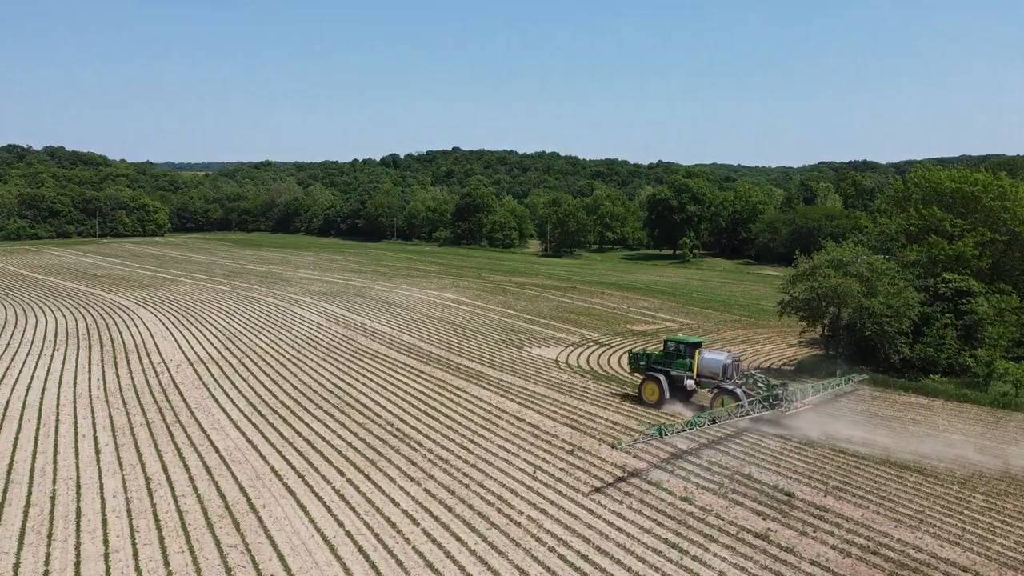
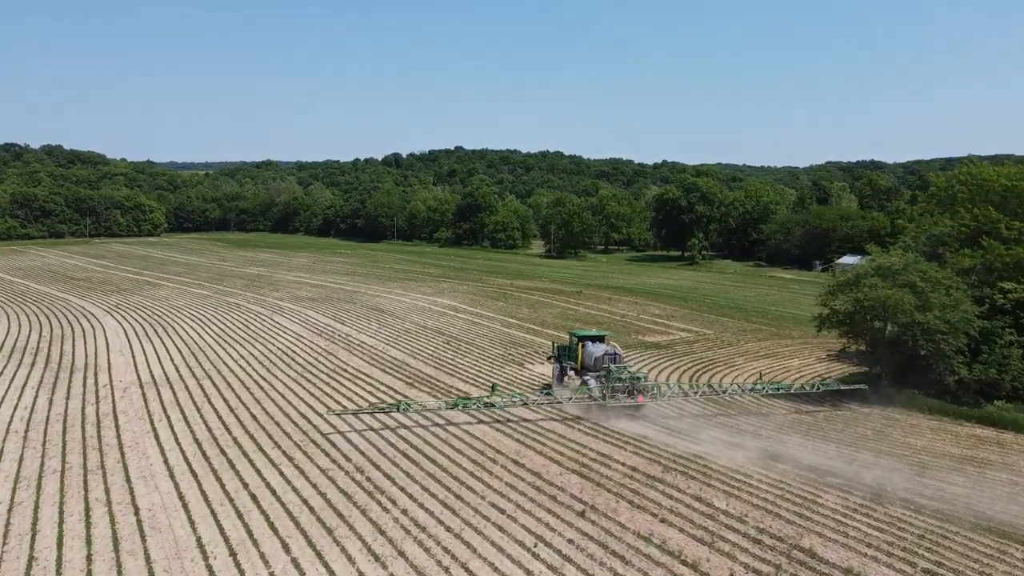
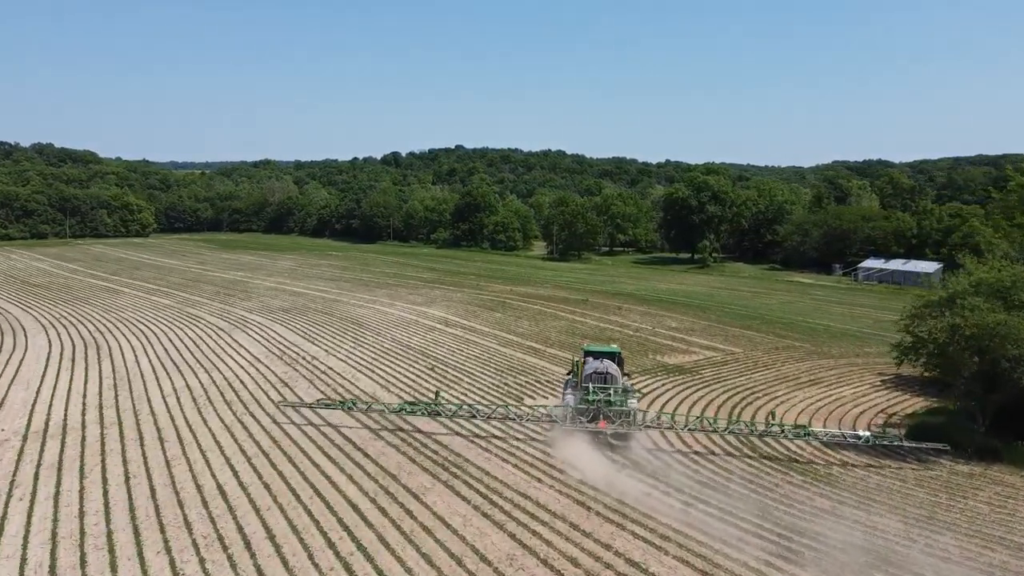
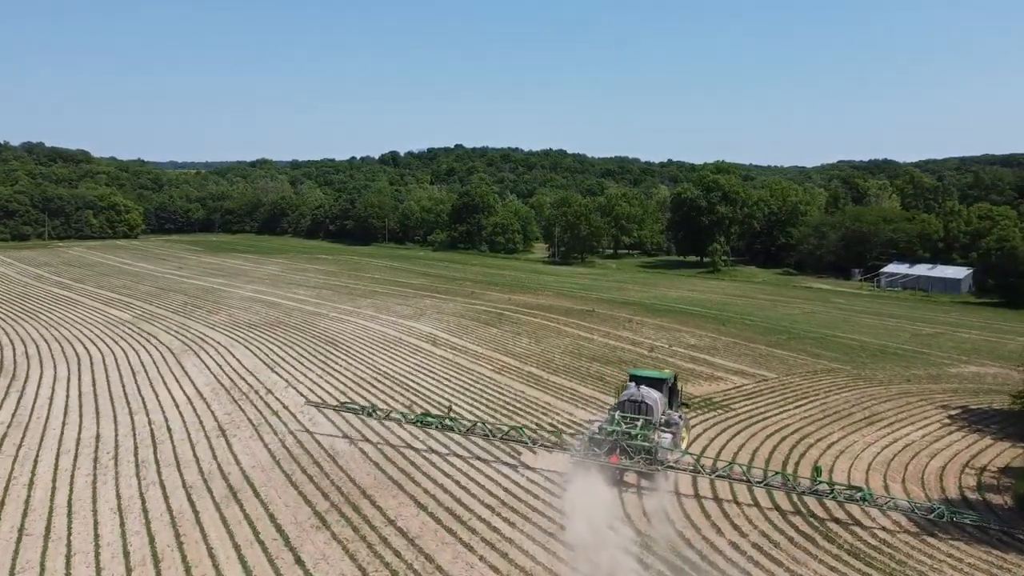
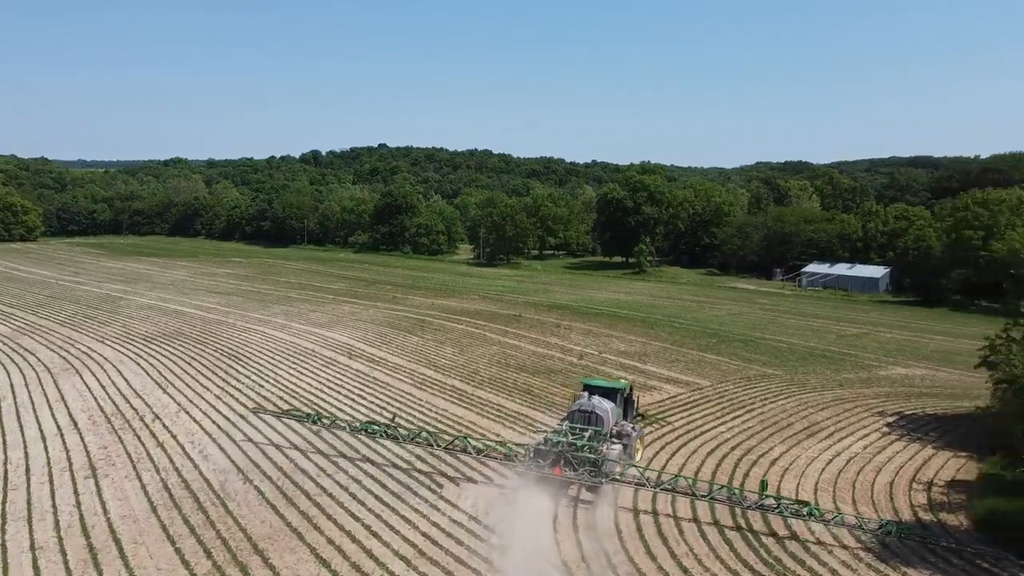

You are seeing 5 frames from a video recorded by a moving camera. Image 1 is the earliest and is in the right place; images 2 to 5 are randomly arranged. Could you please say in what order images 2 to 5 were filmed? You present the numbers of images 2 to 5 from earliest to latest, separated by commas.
2, 3, 4, 5
